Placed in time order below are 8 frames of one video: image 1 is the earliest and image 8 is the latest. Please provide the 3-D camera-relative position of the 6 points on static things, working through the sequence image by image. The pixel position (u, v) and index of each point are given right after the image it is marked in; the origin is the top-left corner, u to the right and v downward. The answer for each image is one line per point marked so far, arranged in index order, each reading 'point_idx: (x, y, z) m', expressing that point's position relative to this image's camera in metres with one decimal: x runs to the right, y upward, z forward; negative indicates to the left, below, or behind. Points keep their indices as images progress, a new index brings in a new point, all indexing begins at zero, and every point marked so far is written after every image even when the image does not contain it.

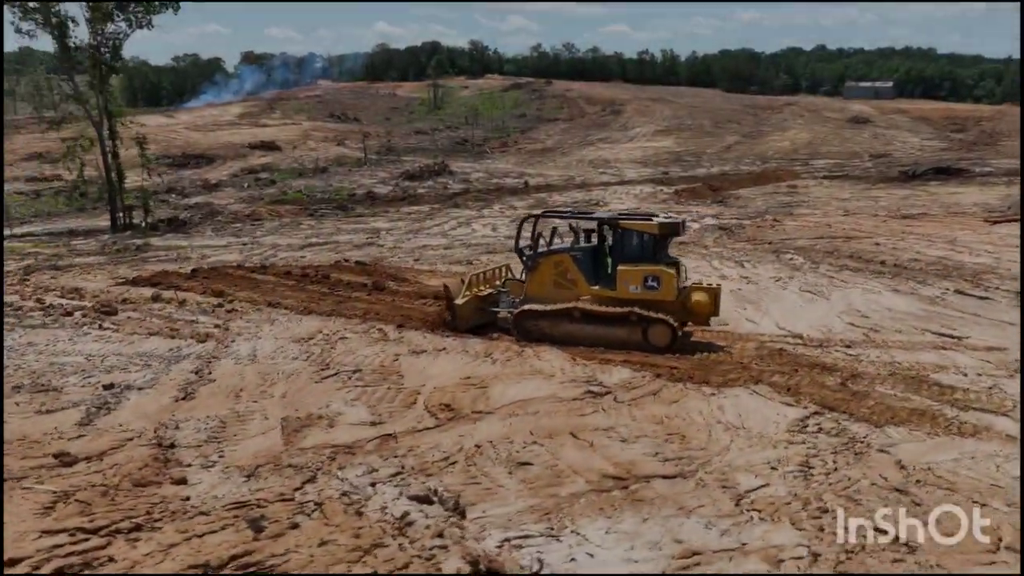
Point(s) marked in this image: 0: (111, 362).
0: (-4.8, -0.9, +8.3) m
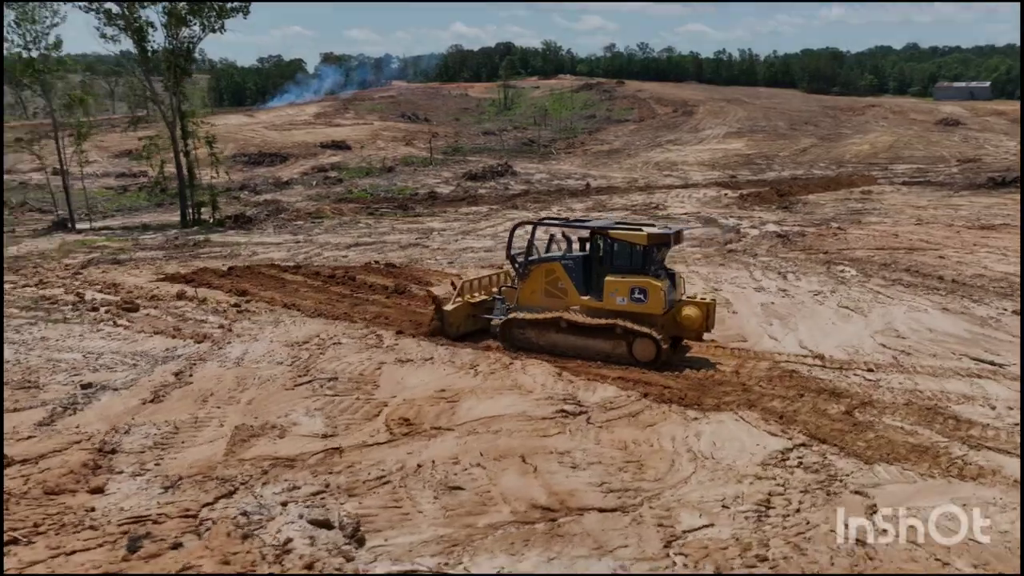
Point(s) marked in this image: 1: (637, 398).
0: (-5.0, -0.9, +8.5) m
1: (+1.4, -1.3, +8.0) m
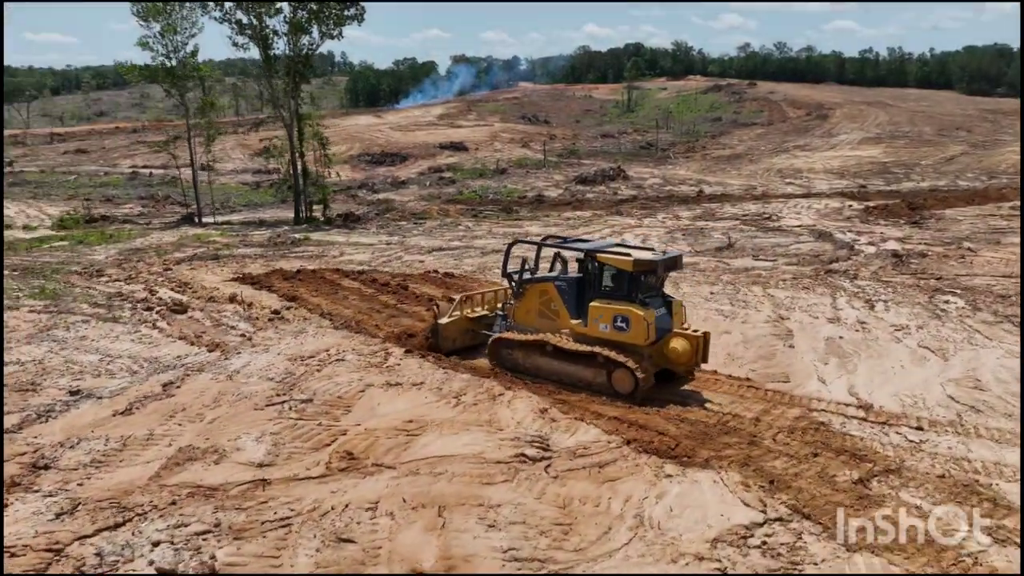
0: (-5.1, -1.0, +9.0) m
1: (+1.1, -1.7, +7.4) m
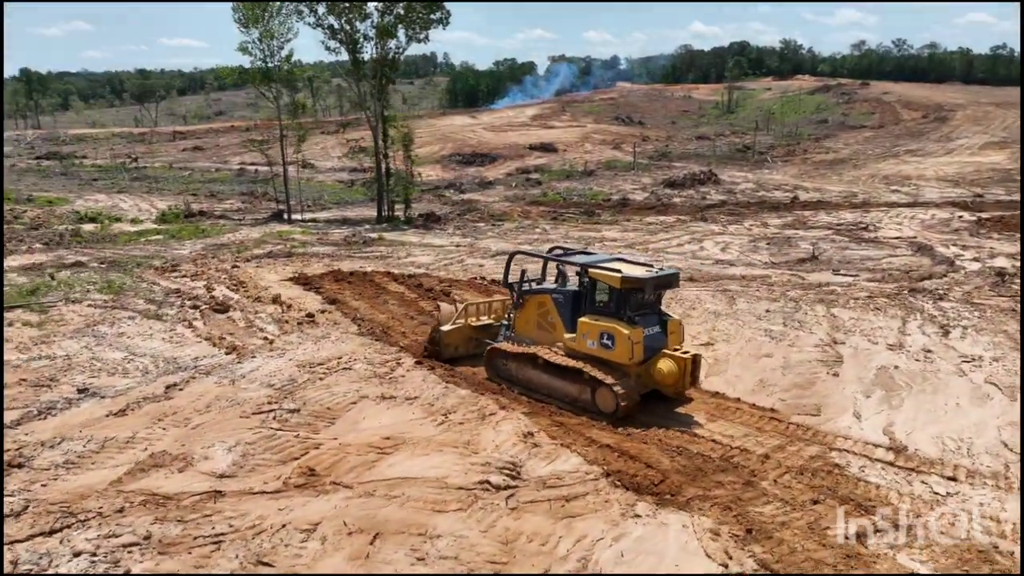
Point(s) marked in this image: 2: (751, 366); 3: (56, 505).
0: (-5.1, -1.0, +9.4) m
1: (+0.8, -1.9, +7.1) m
2: (+4.1, -1.3, +11.9) m
3: (-3.7, -1.7, +5.6) m
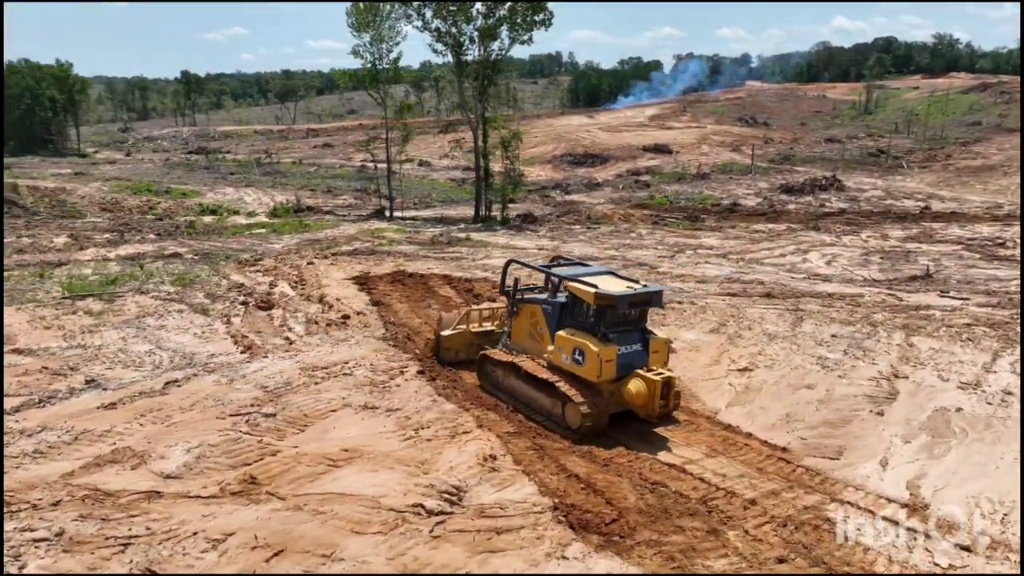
0: (-5.1, -1.0, +10.1) m
1: (+0.2, -2.2, +6.8) m
2: (+4.3, -1.7, +11.0) m
3: (-4.4, -1.8, +6.0) m
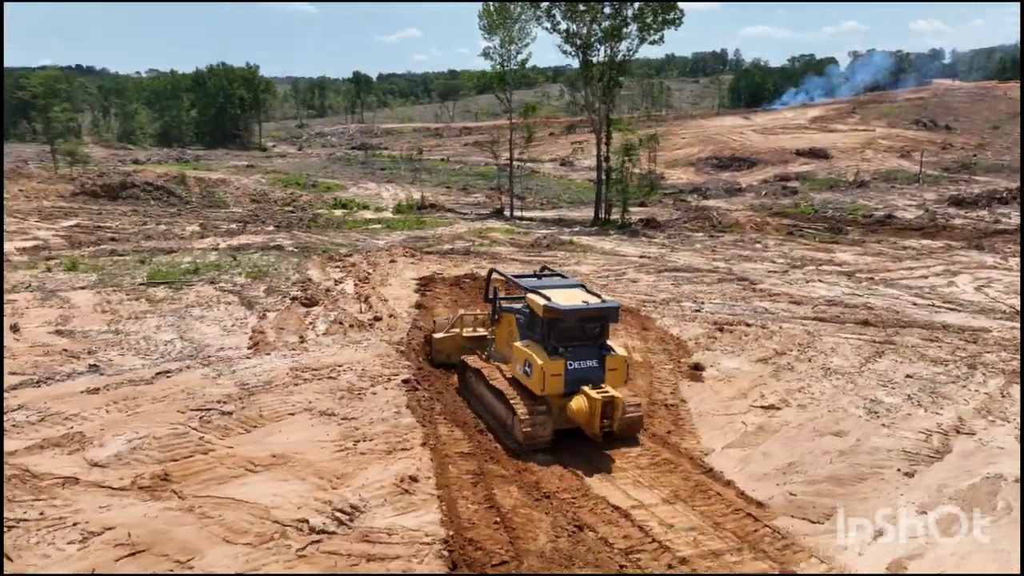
0: (-5.3, -0.9, +10.9) m
1: (-0.8, -2.4, +6.5) m
2: (+4.0, -2.2, +9.9) m
3: (-5.5, -1.7, +6.8) m
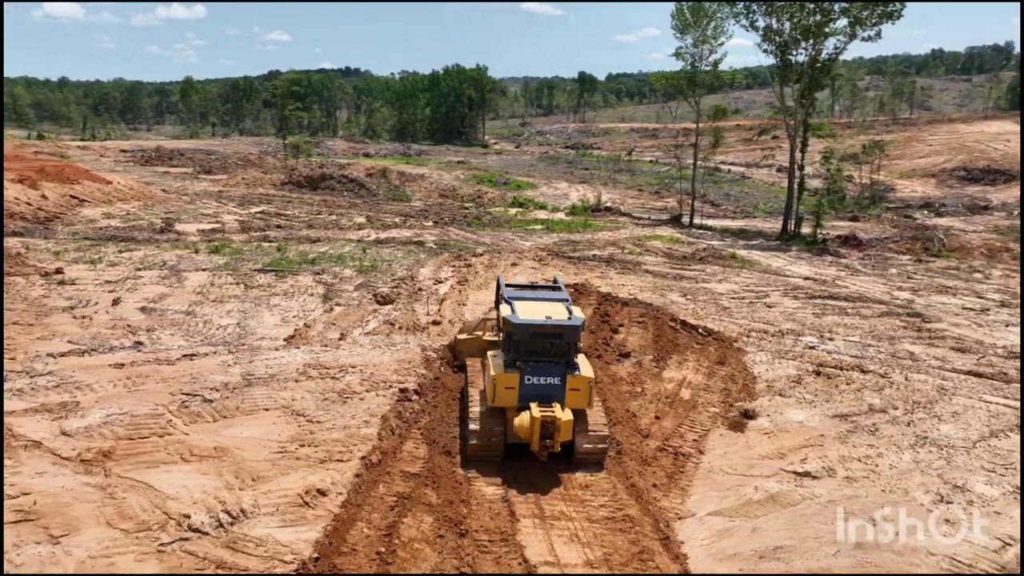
0: (-5.0, -0.7, +11.9) m
1: (-2.1, -2.5, +6.5) m
2: (+3.5, -2.8, +8.2) m
3: (-6.4, -1.5, +8.1) m
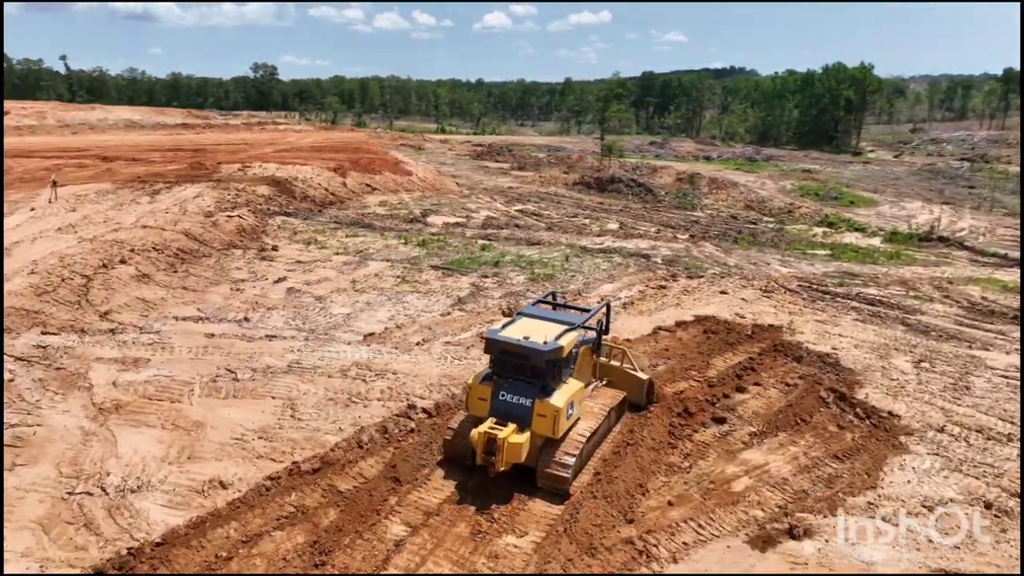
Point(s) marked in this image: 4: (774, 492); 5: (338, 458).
0: (-3.6, -0.6, +13.3) m
1: (-3.9, -2.5, +7.3) m
2: (+1.8, -3.6, +6.1) m
3: (-6.8, -1.0, +10.6) m
4: (+3.6, -2.8, +9.5) m
5: (-2.3, -2.2, +9.0) m
